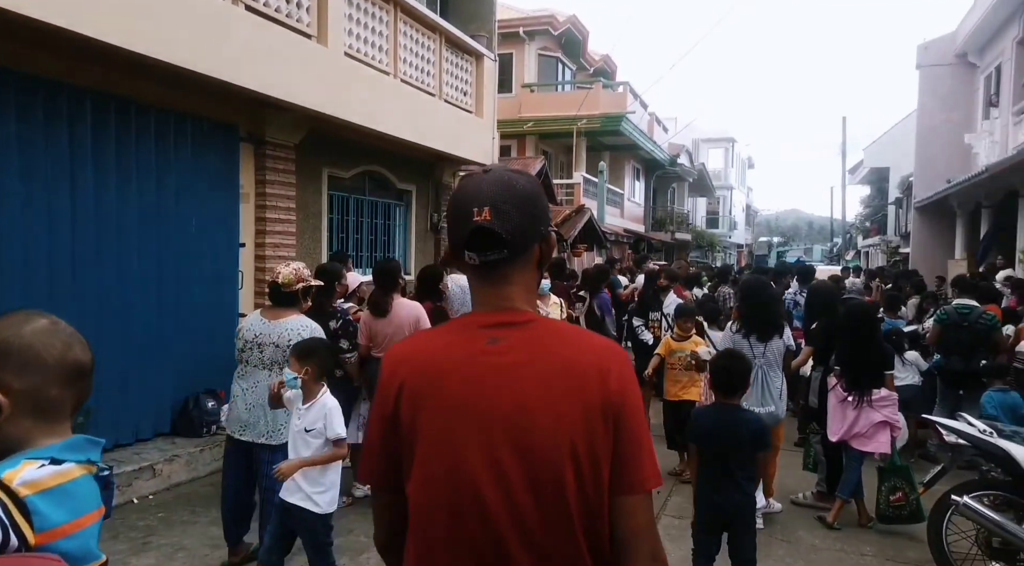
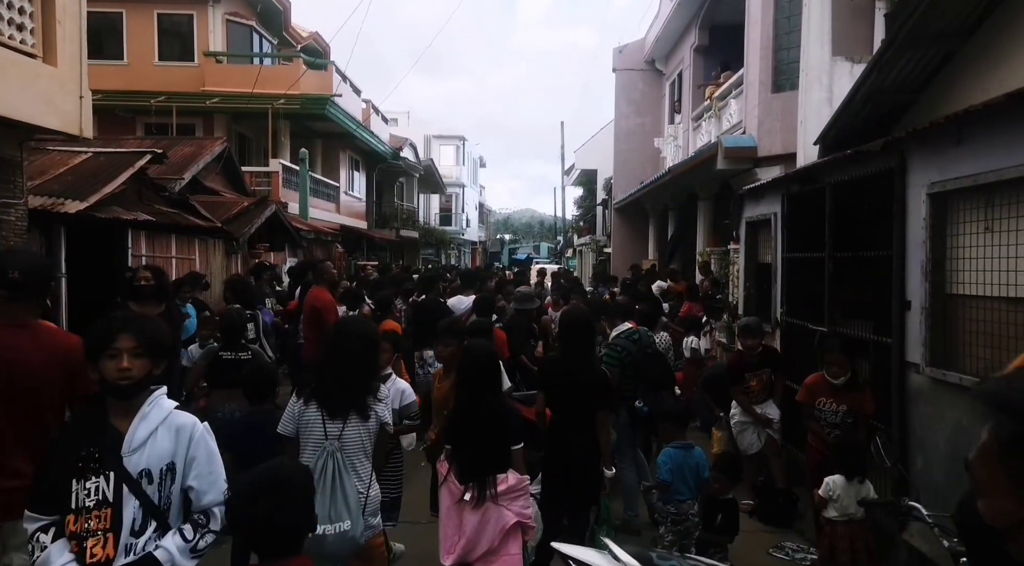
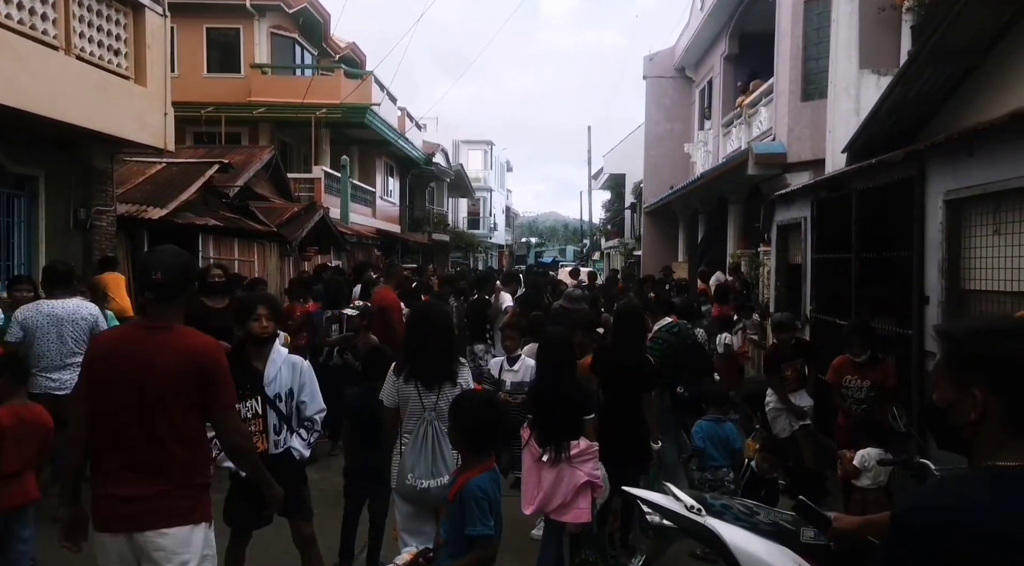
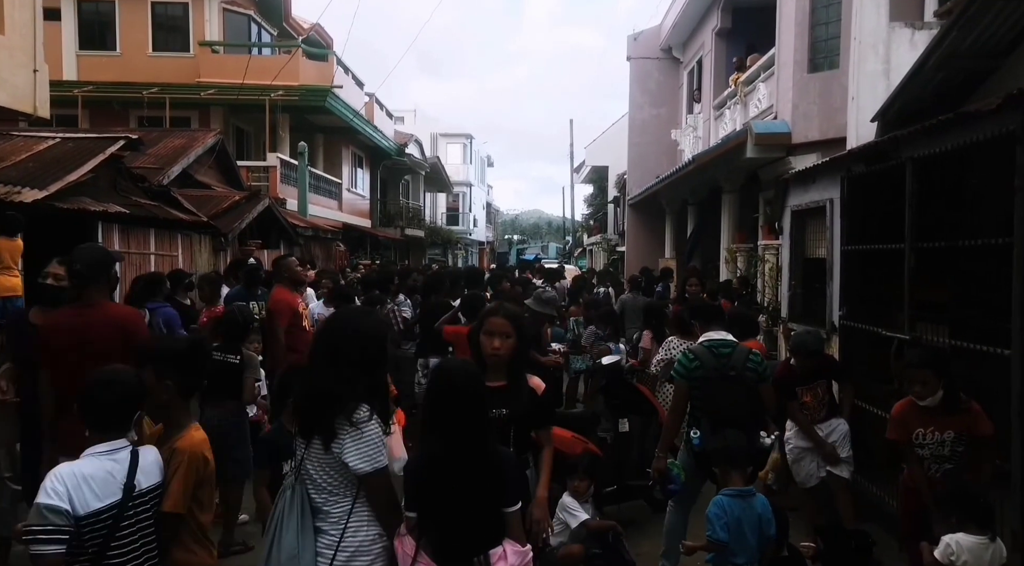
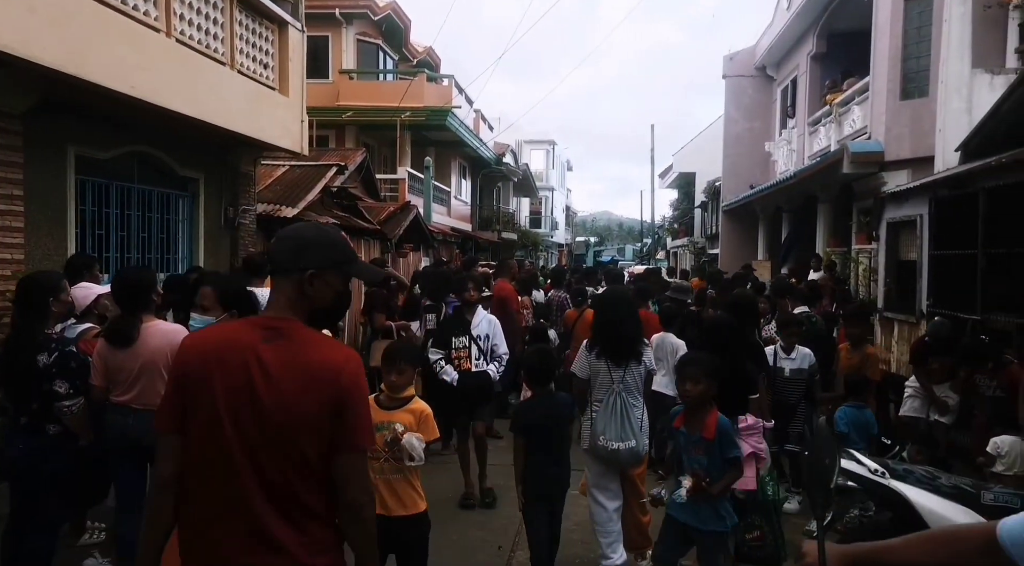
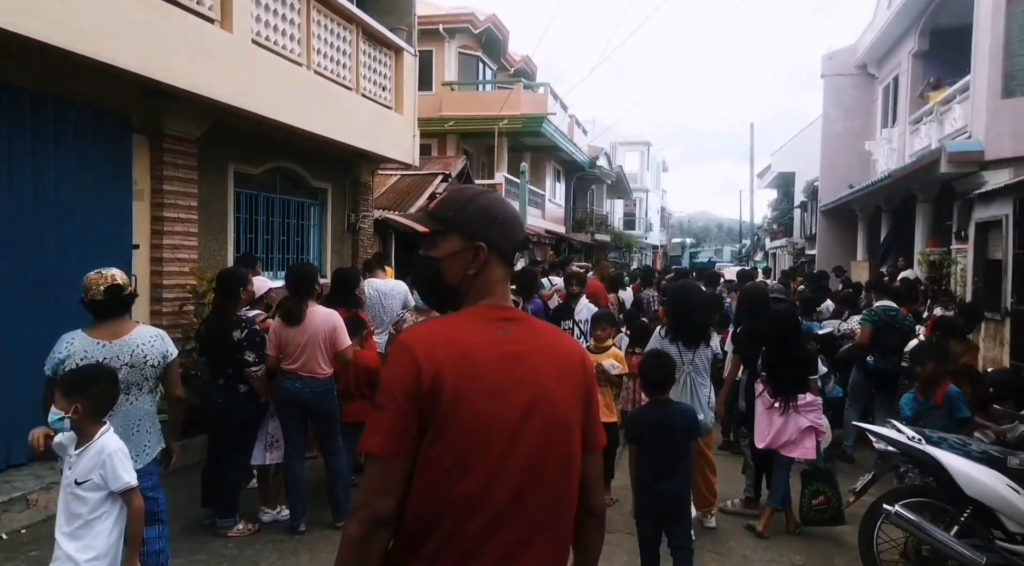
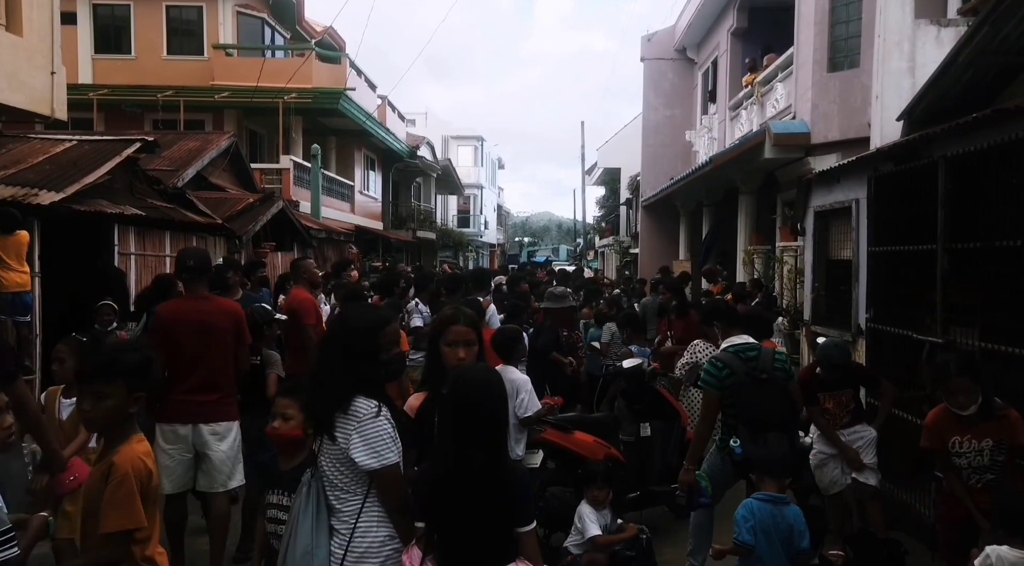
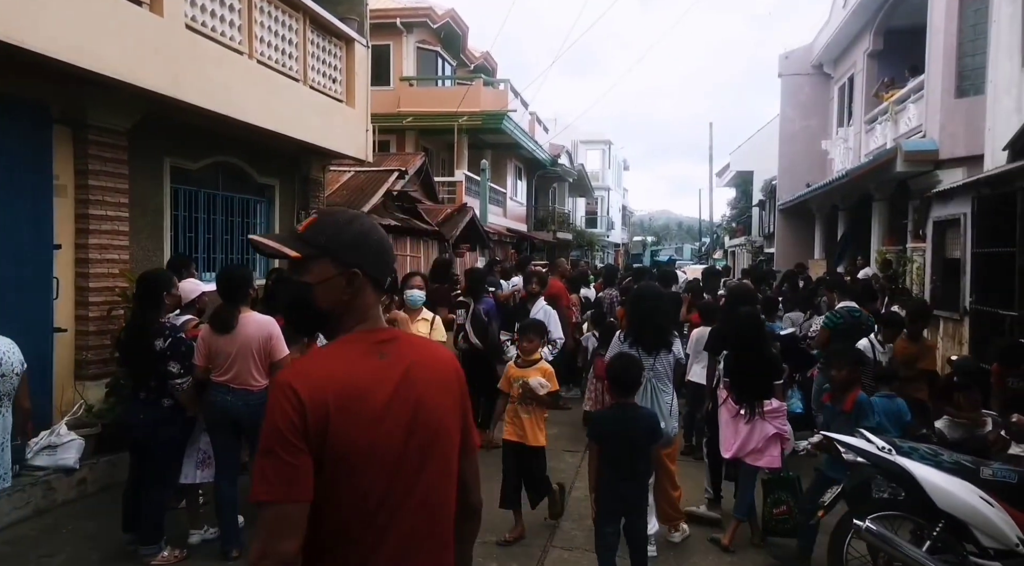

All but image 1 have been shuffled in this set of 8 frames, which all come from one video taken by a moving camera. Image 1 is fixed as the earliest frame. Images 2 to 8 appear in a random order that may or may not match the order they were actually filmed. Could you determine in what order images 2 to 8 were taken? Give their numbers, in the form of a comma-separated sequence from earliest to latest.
6, 8, 5, 3, 2, 4, 7
